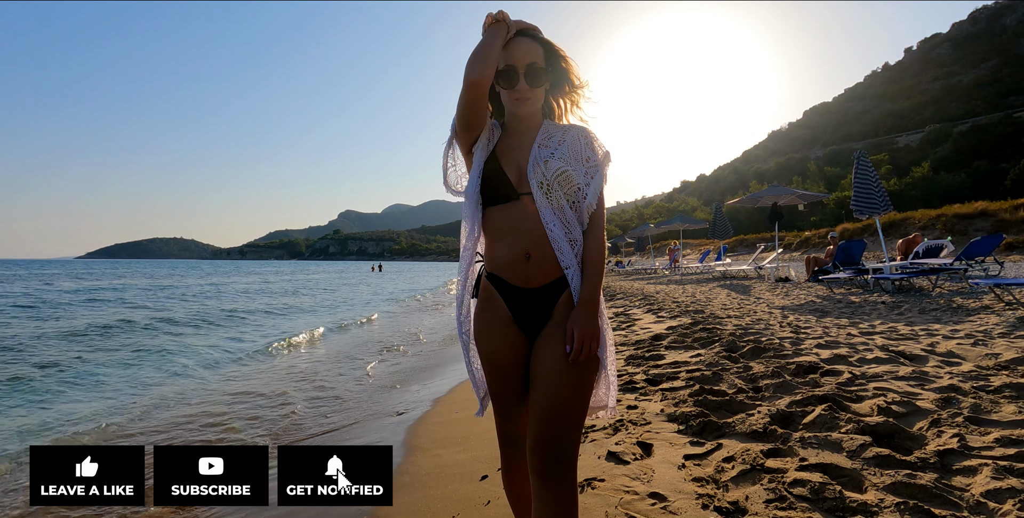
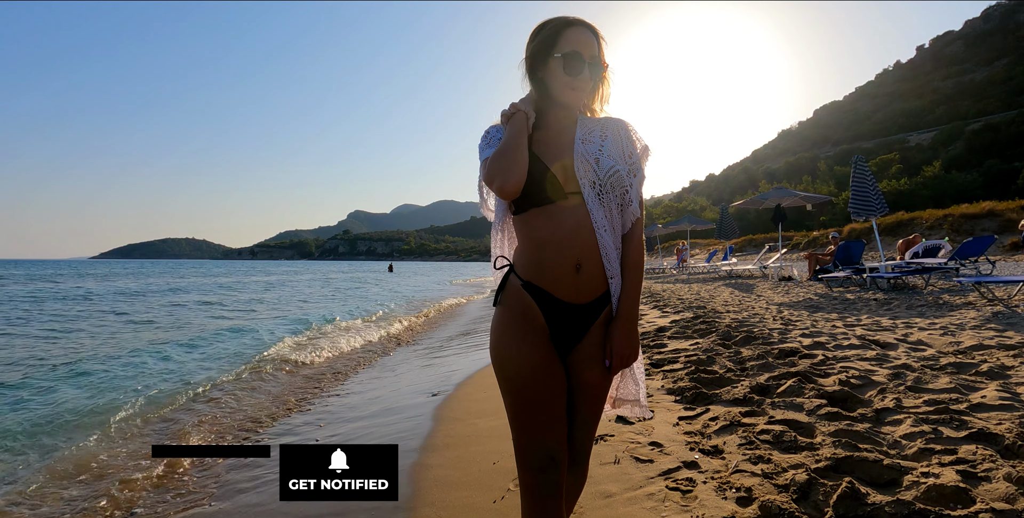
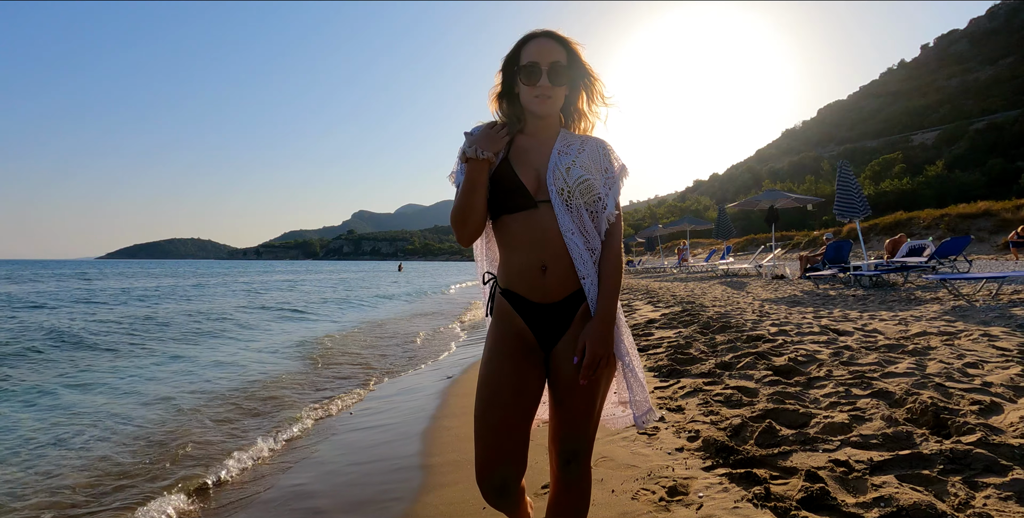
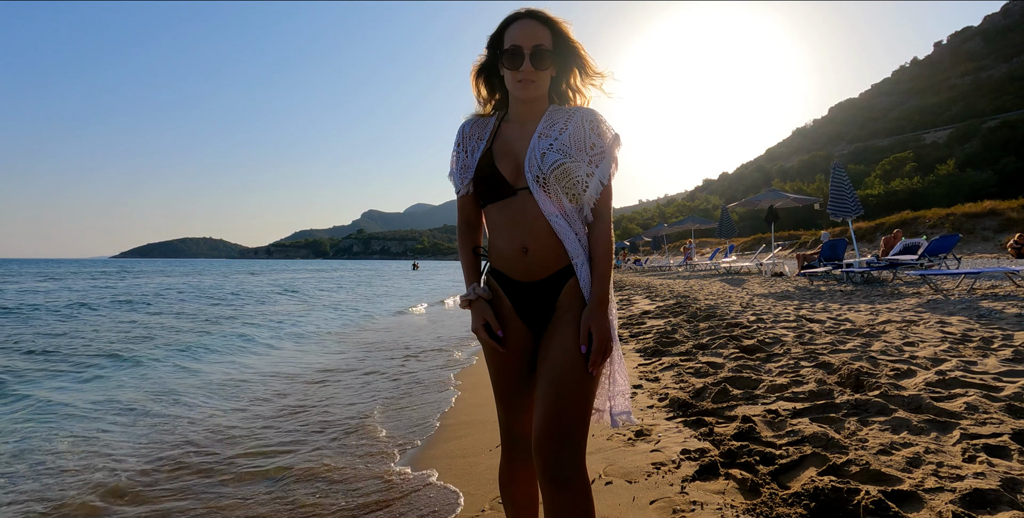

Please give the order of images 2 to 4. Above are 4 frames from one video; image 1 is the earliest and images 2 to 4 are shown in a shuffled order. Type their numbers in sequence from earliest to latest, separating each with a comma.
2, 3, 4
